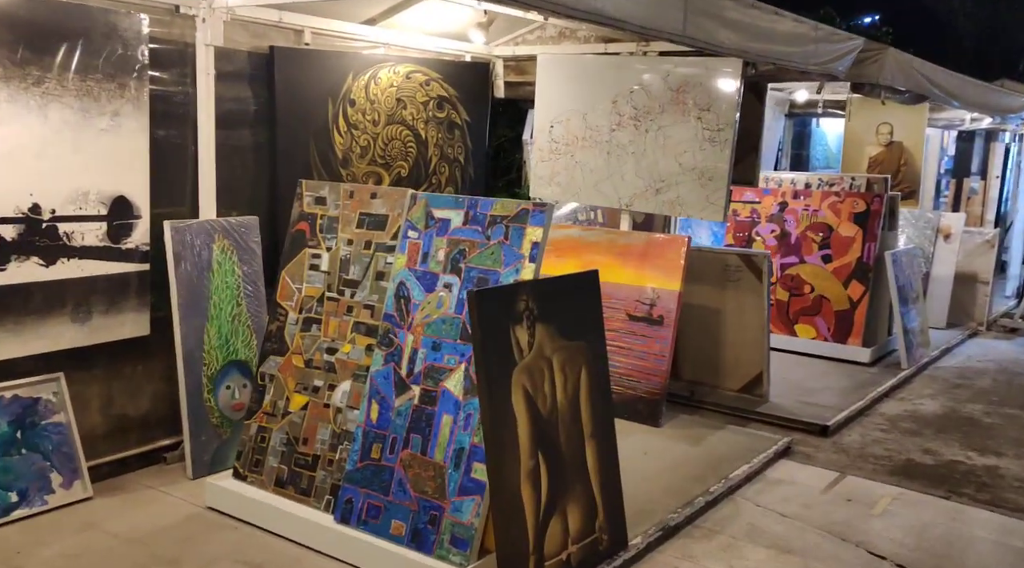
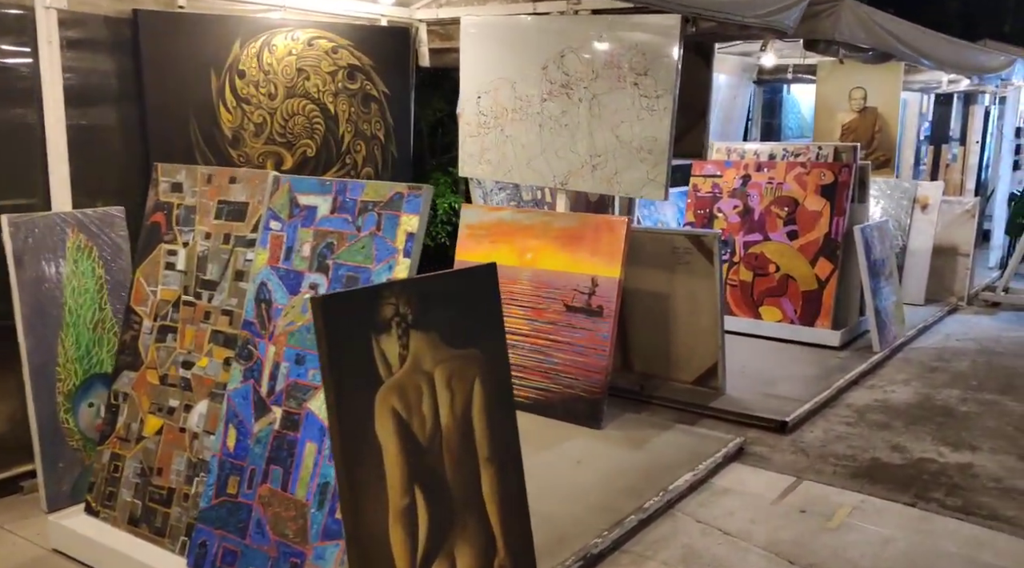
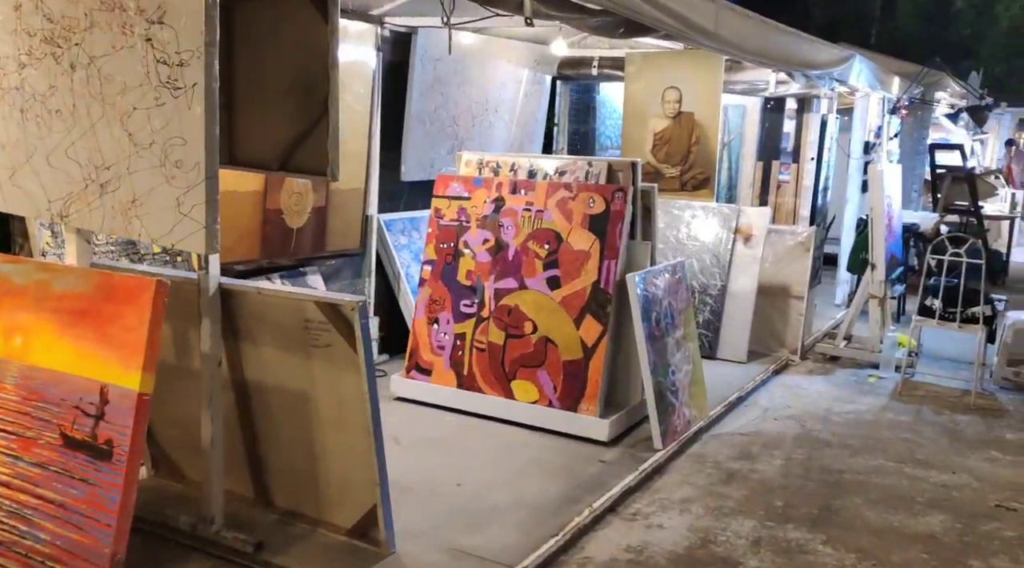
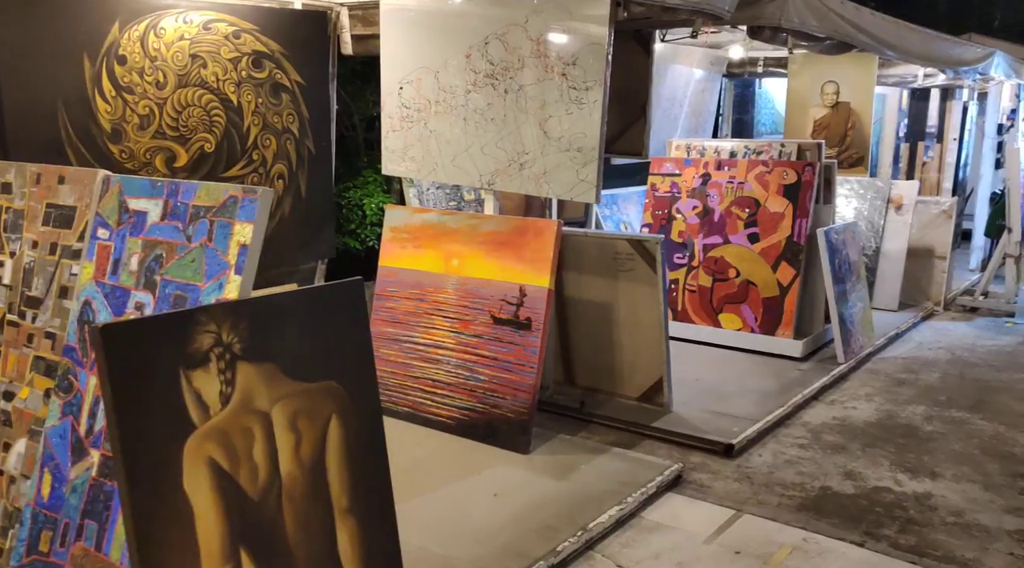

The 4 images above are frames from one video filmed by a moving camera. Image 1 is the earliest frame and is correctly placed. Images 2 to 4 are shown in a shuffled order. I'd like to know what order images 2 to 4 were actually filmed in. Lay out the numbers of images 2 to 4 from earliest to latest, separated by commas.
2, 4, 3
